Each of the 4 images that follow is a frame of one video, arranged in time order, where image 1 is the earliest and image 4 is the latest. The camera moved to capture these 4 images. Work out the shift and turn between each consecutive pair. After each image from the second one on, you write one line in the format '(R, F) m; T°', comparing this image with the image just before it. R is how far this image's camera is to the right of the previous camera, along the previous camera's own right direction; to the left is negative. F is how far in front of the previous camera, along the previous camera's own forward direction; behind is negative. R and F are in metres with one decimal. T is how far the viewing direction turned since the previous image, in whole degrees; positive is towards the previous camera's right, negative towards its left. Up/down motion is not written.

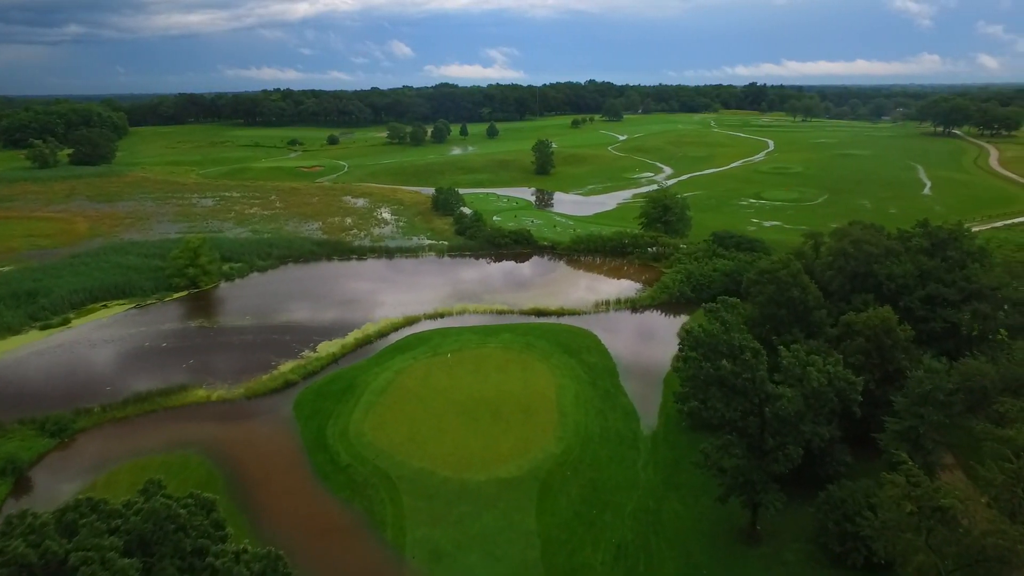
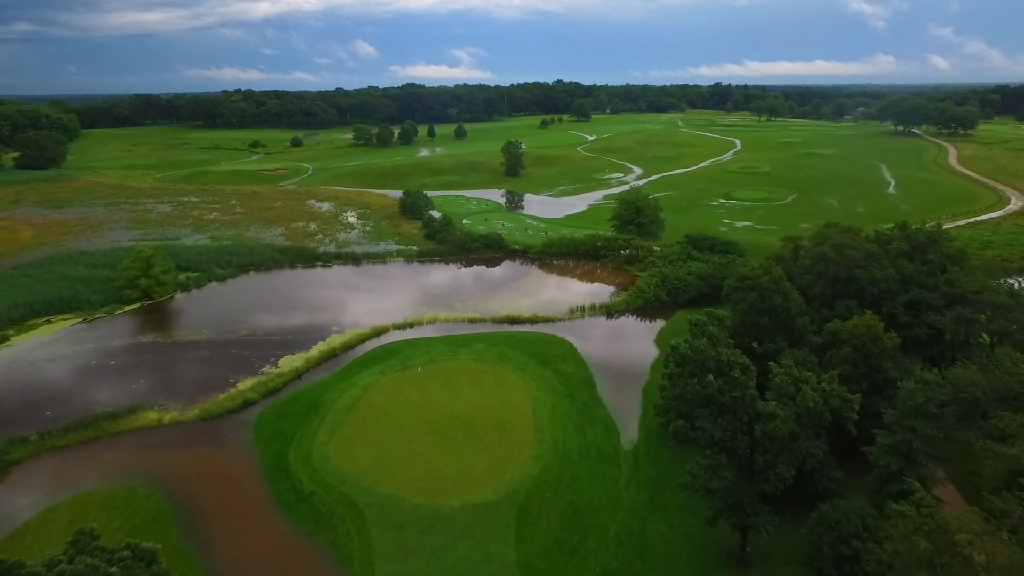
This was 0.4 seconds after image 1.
(-0.1, +1.4) m; +3°
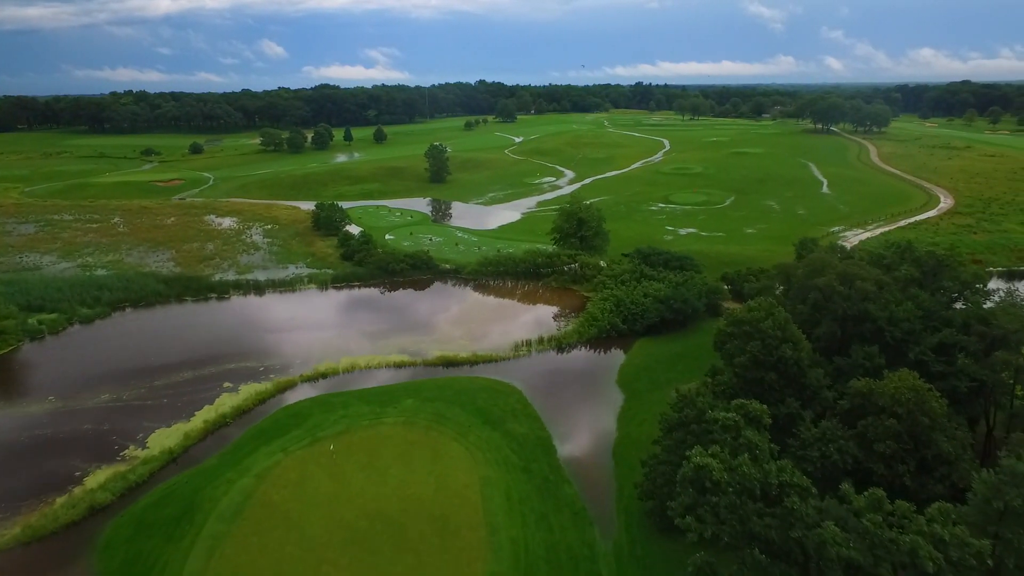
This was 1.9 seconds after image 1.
(-0.2, +6.5) m; +7°
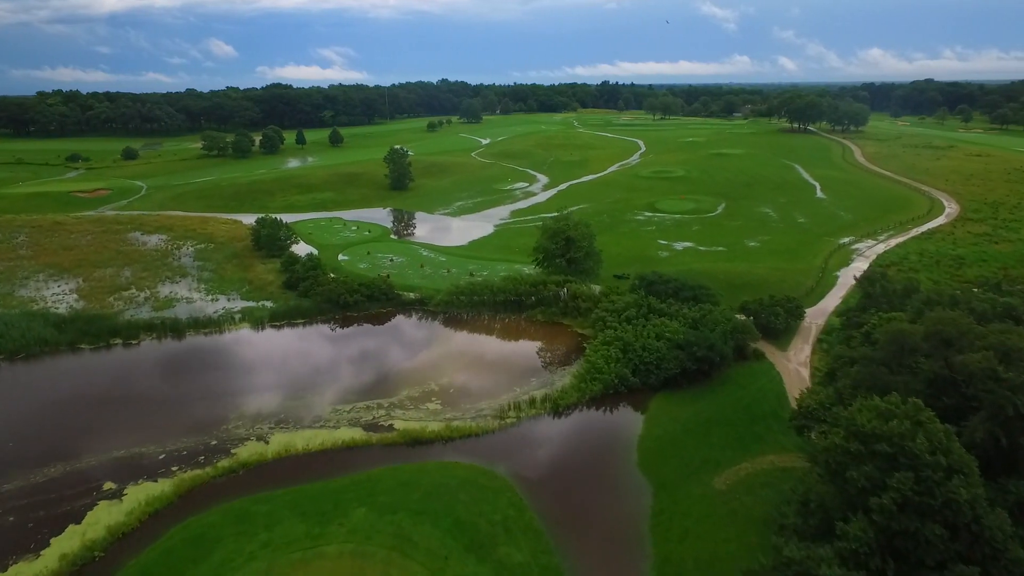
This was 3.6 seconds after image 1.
(-0.8, +8.2) m; +3°
